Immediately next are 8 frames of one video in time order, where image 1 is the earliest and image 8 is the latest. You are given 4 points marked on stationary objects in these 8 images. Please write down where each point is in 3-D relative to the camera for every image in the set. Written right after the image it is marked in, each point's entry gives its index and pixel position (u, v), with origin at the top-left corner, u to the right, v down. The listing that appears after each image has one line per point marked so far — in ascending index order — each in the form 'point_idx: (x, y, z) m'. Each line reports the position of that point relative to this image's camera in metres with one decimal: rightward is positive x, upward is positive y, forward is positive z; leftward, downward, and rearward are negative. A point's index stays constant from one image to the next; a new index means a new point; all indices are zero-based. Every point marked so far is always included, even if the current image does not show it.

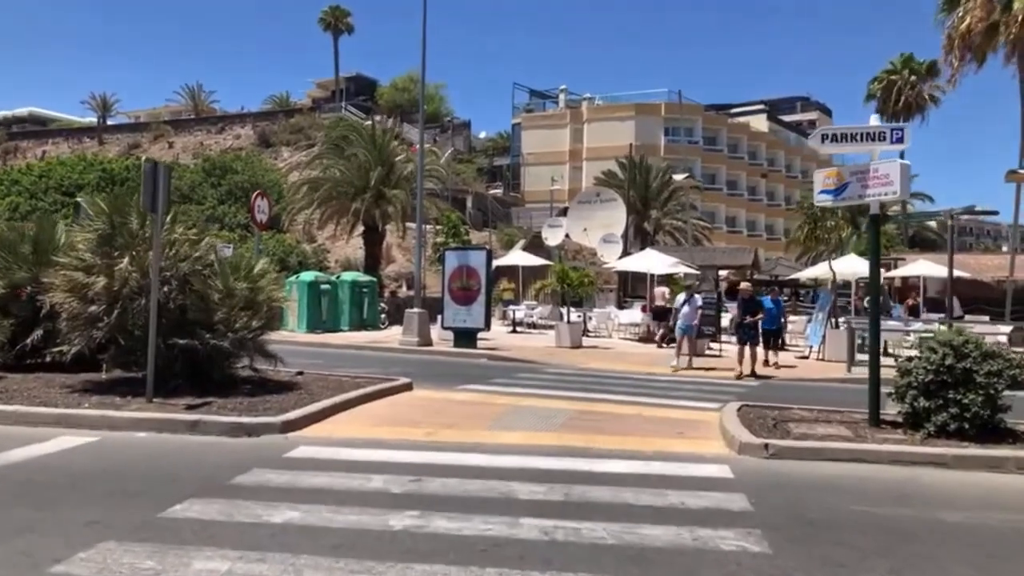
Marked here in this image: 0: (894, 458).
0: (+4.7, -2.1, +9.5) m
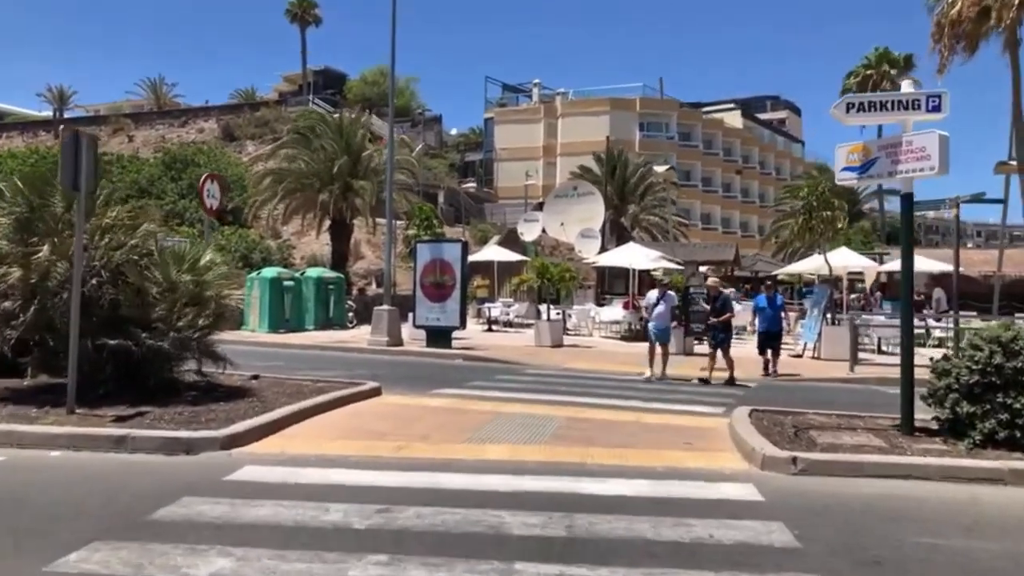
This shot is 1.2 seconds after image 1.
0: (+4.6, -2.0, +8.2) m
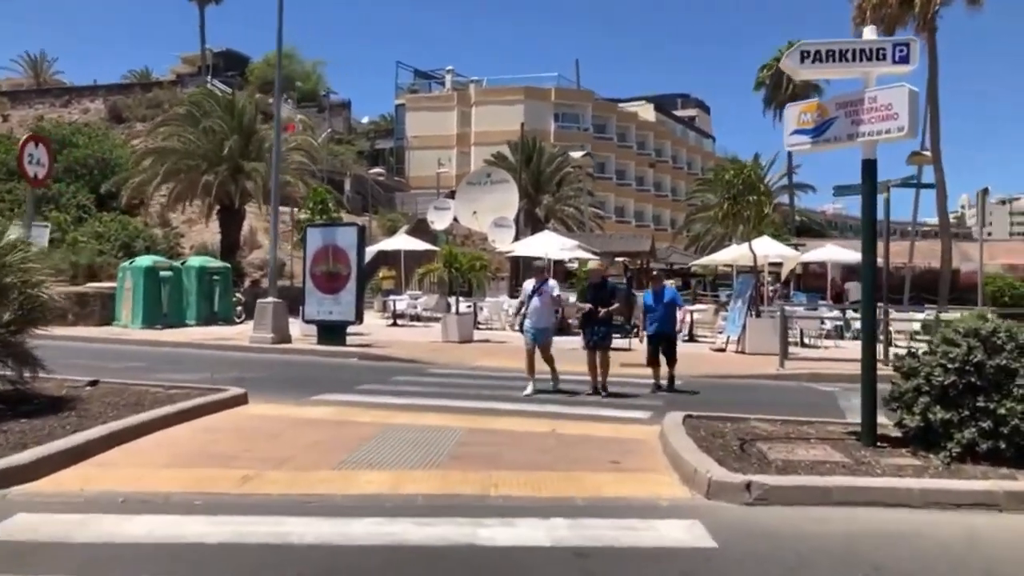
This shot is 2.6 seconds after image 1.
0: (+3.6, -1.8, +6.6) m
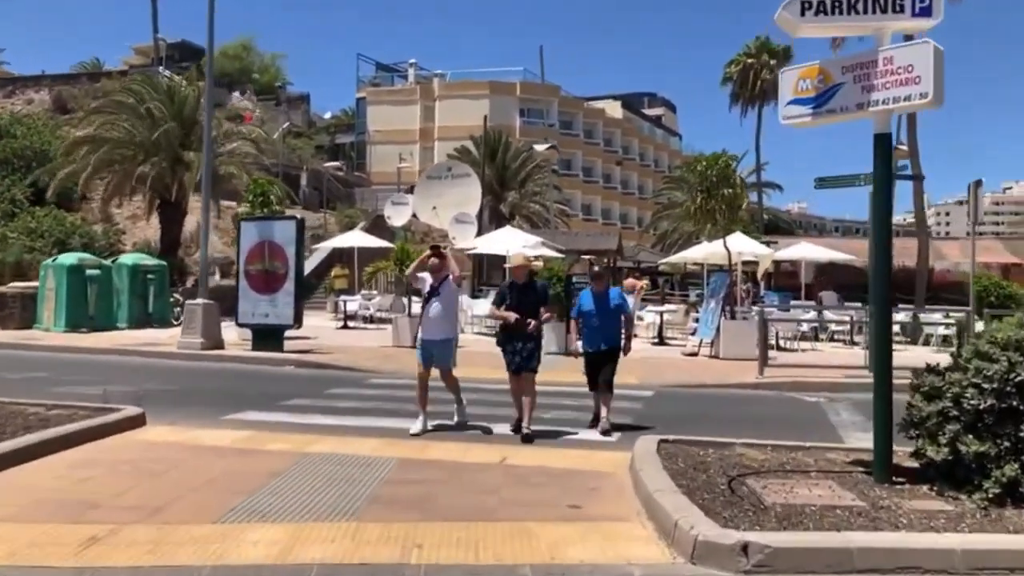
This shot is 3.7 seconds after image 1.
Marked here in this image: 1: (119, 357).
0: (+3.1, -1.8, +5.2) m
1: (-8.7, -1.5, +17.2) m
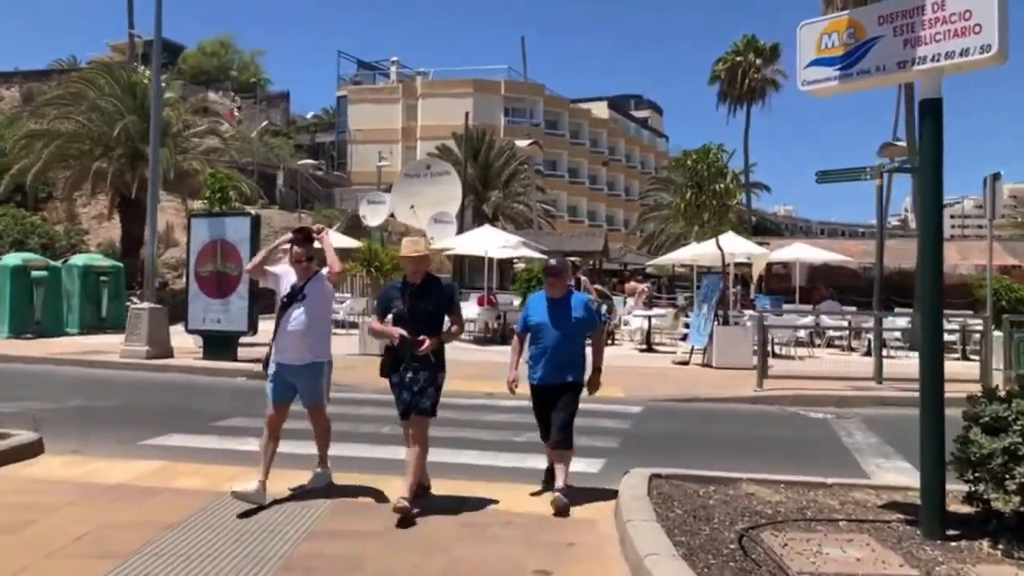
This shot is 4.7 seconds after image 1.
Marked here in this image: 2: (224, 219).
0: (+2.8, -1.9, +3.8) m
1: (-9.2, -1.6, +15.6) m
2: (-5.9, +1.4, +15.9) m
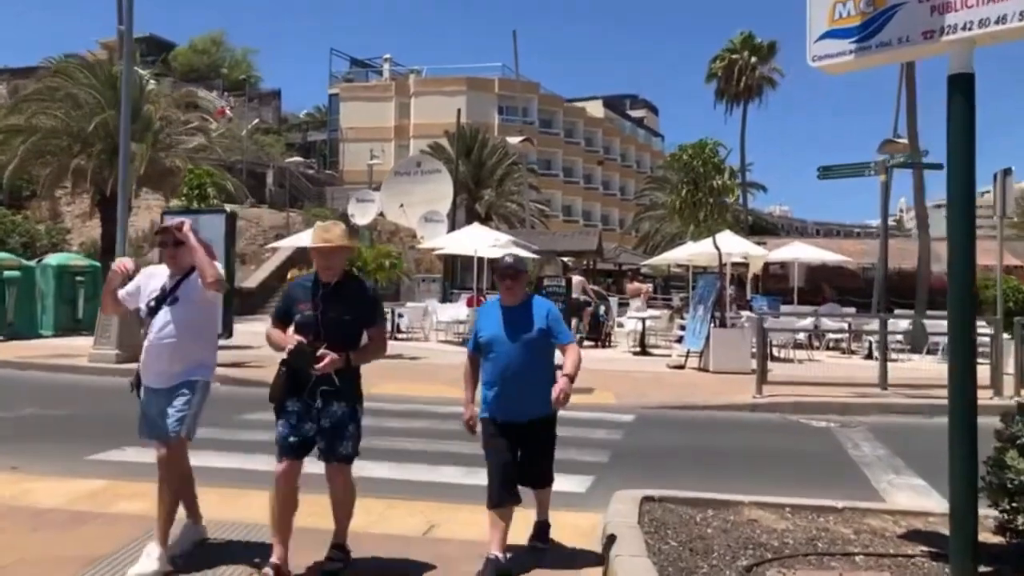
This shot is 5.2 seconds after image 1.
0: (+2.6, -1.9, +3.1) m
1: (-9.4, -1.6, +14.8) m
2: (-6.1, +1.4, +15.1) m
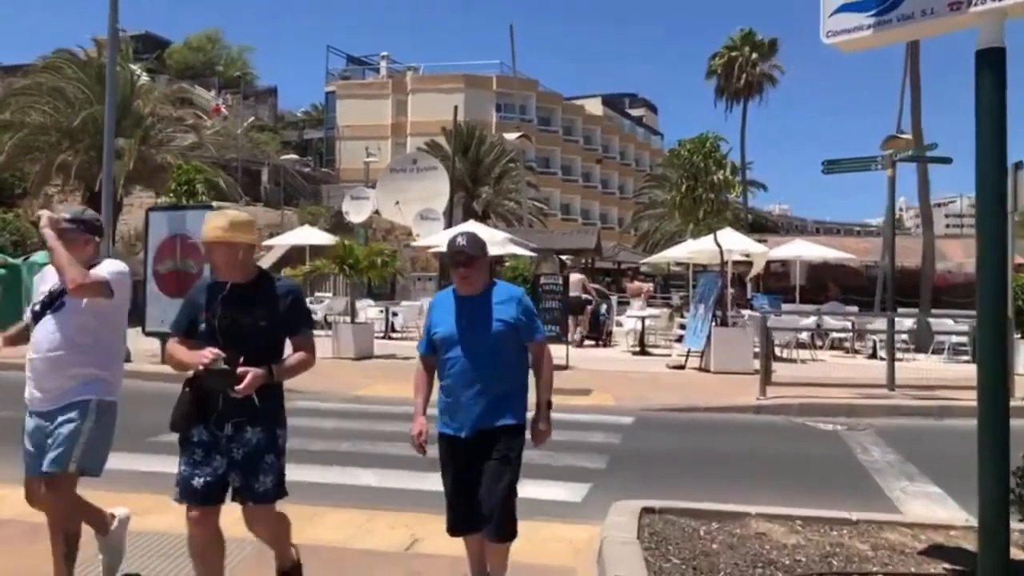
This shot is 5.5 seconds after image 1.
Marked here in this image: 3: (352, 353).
0: (+2.5, -1.8, +2.7) m
1: (-9.5, -1.6, +14.4) m
2: (-6.2, +1.4, +14.7) m
3: (-3.5, -1.4, +17.0) m
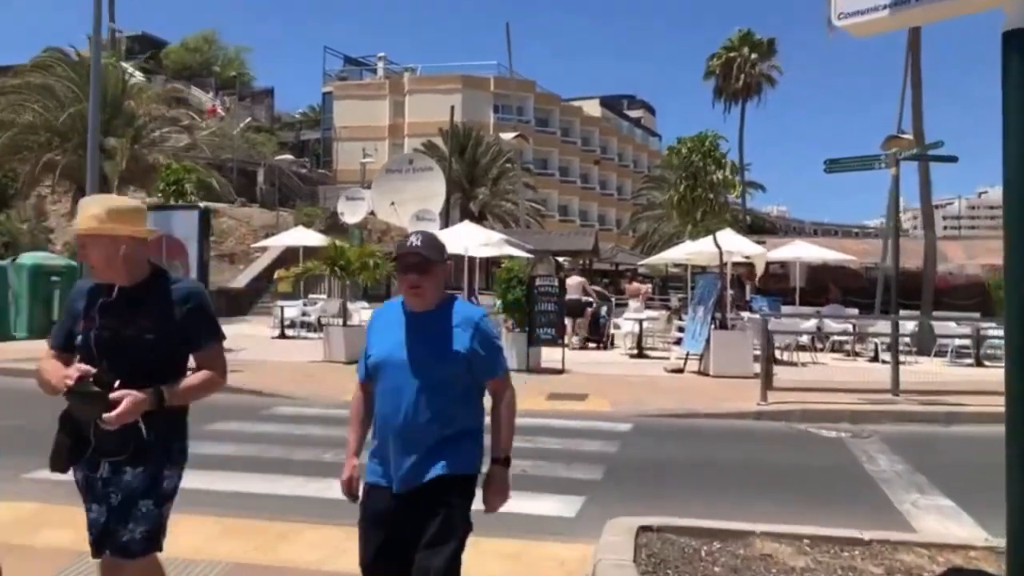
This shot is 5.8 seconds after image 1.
0: (+2.5, -1.9, +2.3) m
1: (-9.6, -1.6, +14.0) m
2: (-6.3, +1.4, +14.3) m
3: (-3.6, -1.5, +16.6) m
